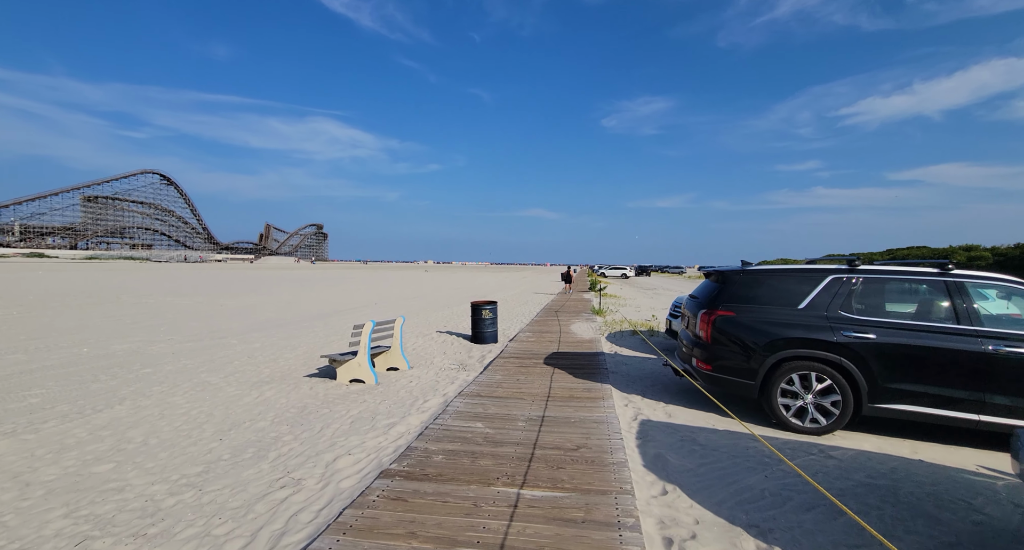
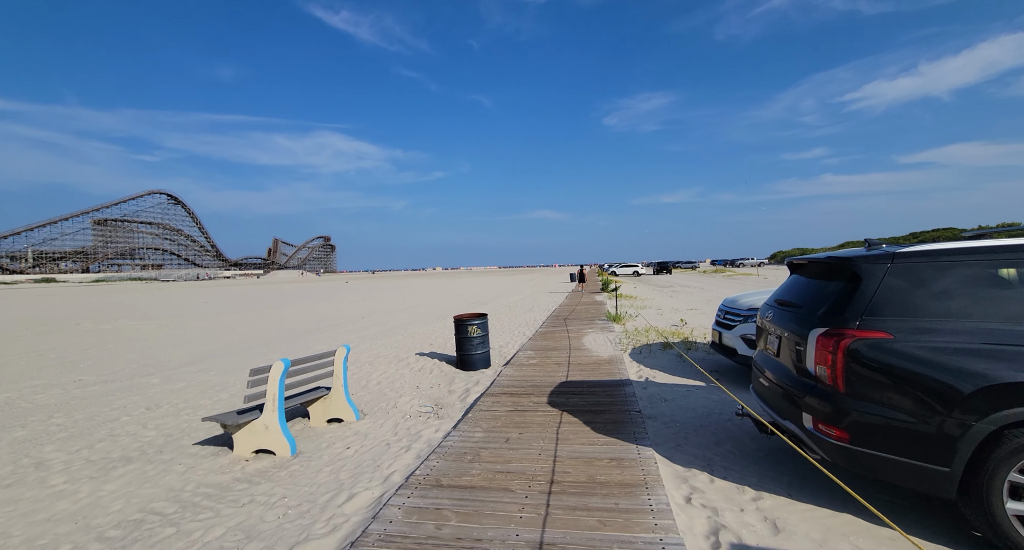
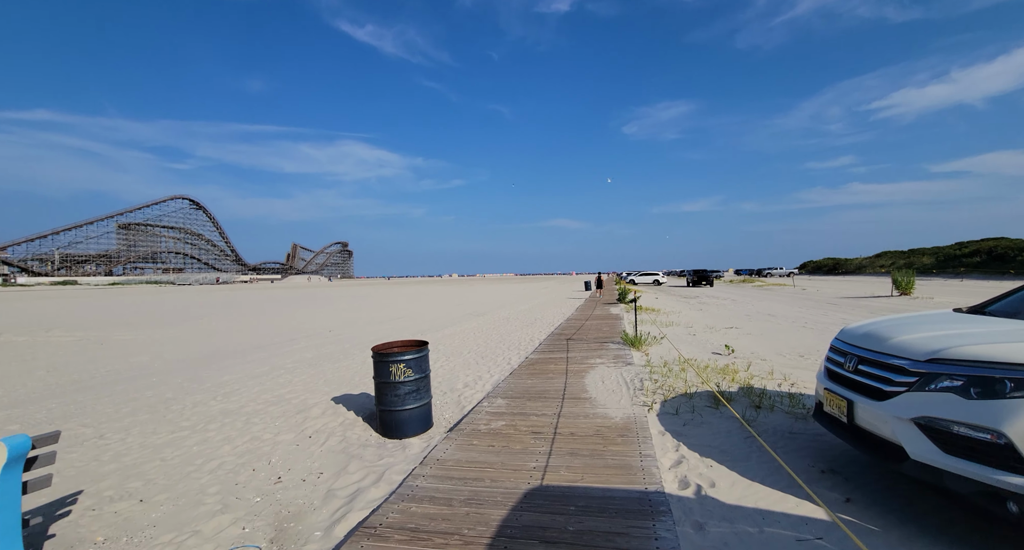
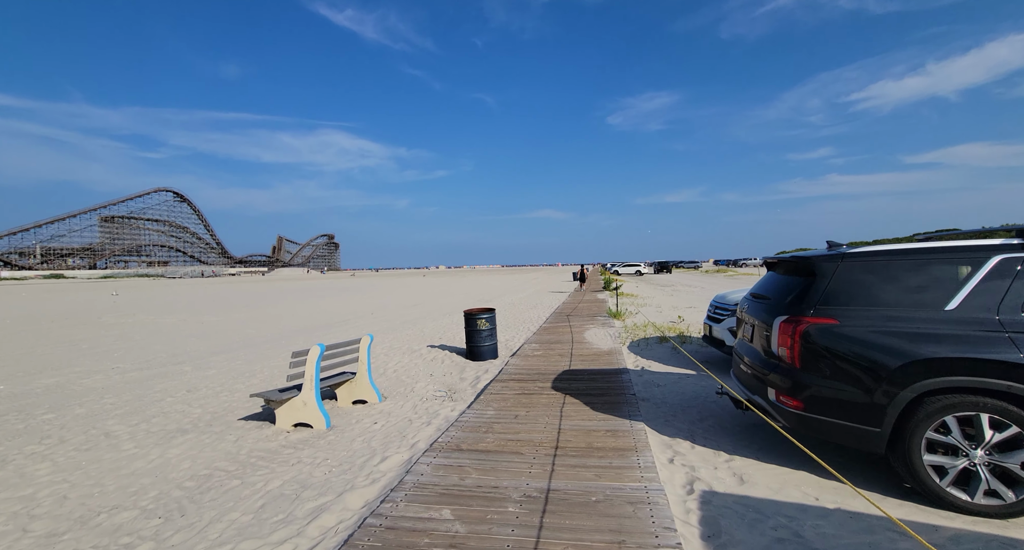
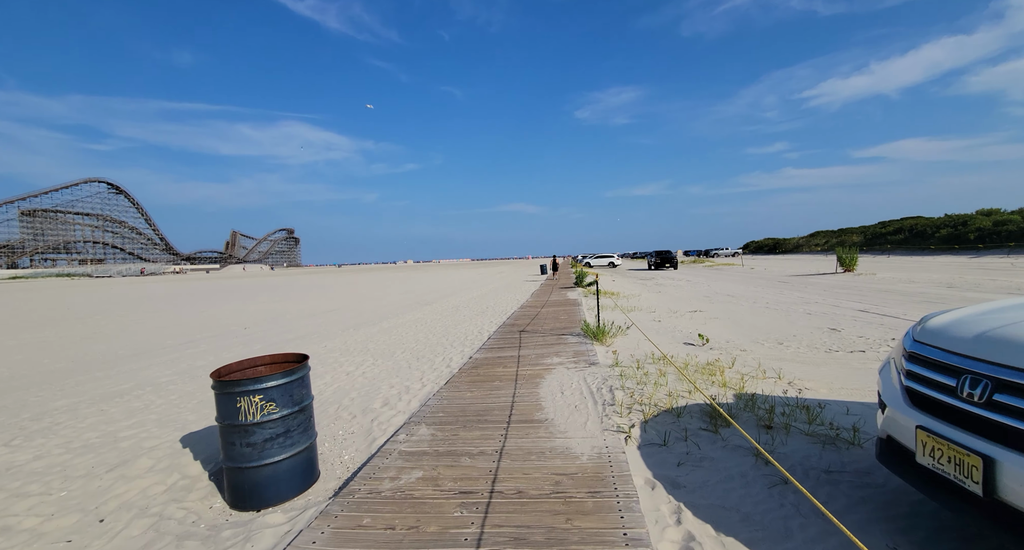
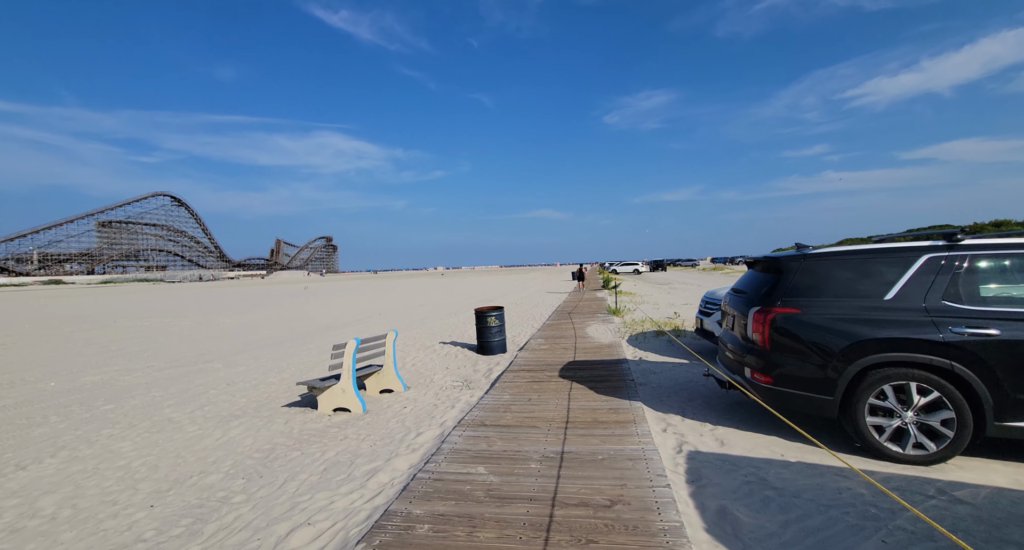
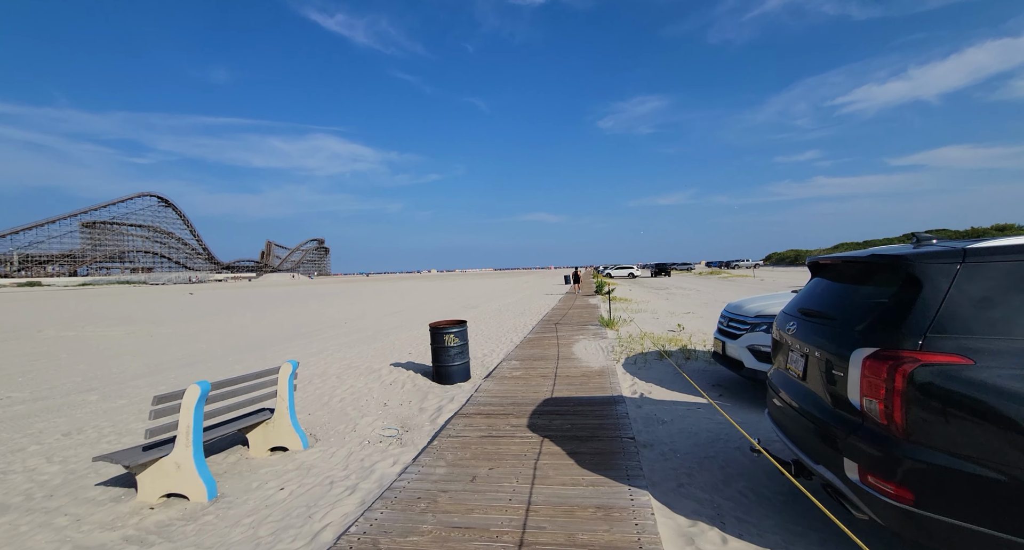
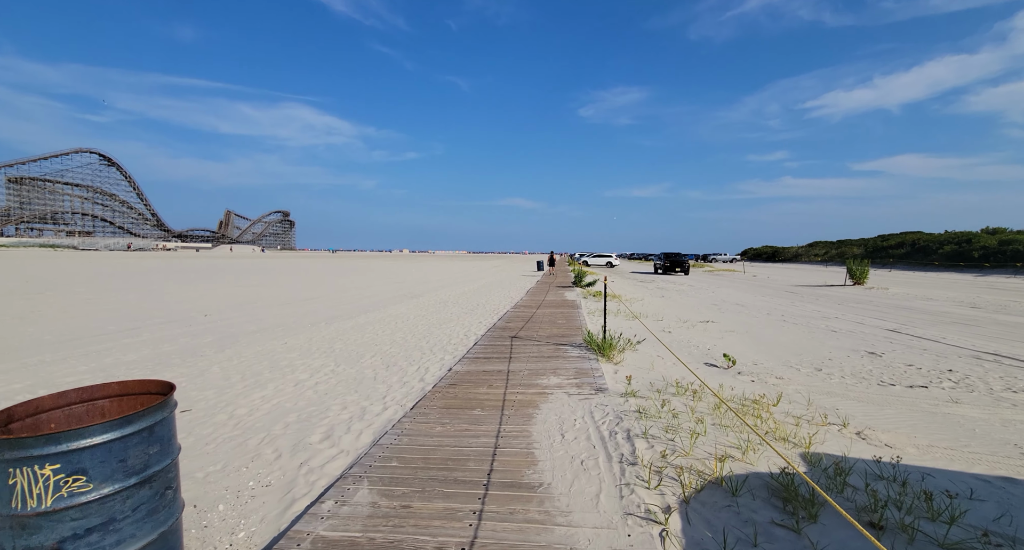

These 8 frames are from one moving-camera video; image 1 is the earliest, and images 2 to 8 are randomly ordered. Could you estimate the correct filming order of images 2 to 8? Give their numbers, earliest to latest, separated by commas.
6, 4, 2, 7, 3, 5, 8
